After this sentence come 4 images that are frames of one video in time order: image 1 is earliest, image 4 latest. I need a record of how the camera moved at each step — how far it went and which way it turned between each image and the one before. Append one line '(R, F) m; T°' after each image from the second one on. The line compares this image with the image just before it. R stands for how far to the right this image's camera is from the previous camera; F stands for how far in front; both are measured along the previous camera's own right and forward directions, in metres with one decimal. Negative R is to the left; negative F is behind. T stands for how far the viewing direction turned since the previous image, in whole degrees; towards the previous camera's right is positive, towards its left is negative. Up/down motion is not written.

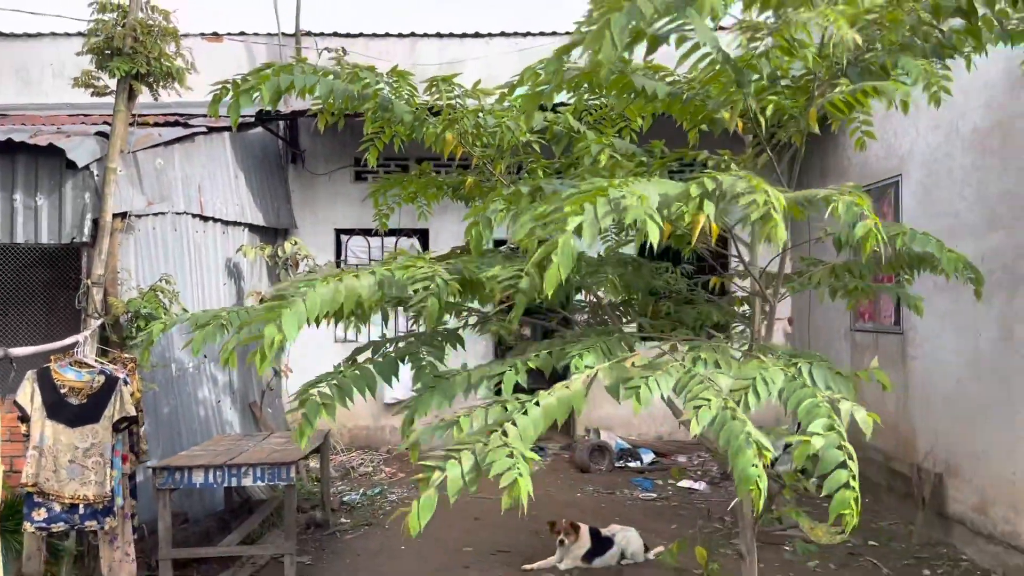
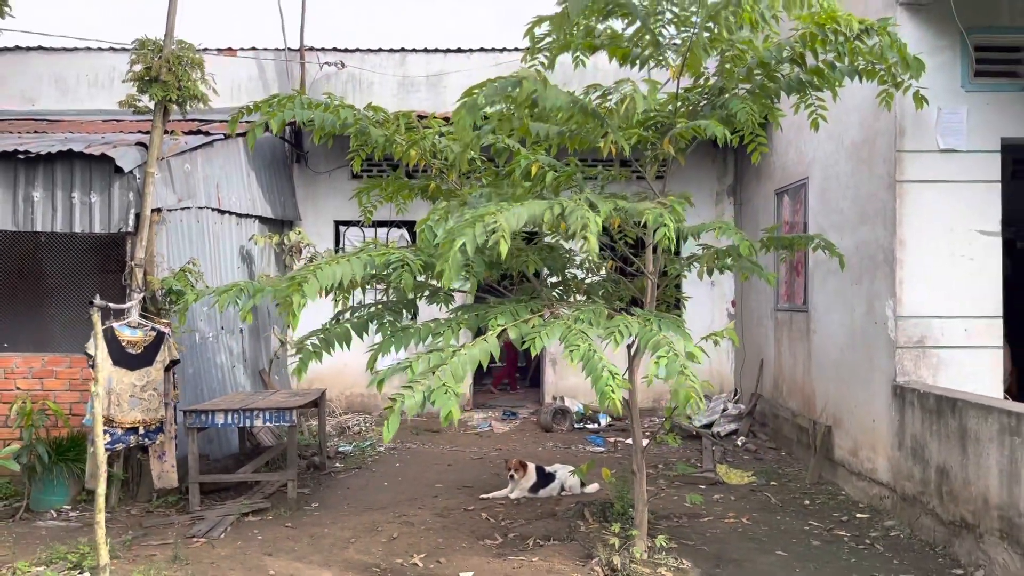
(+0.4, -1.1) m; -1°
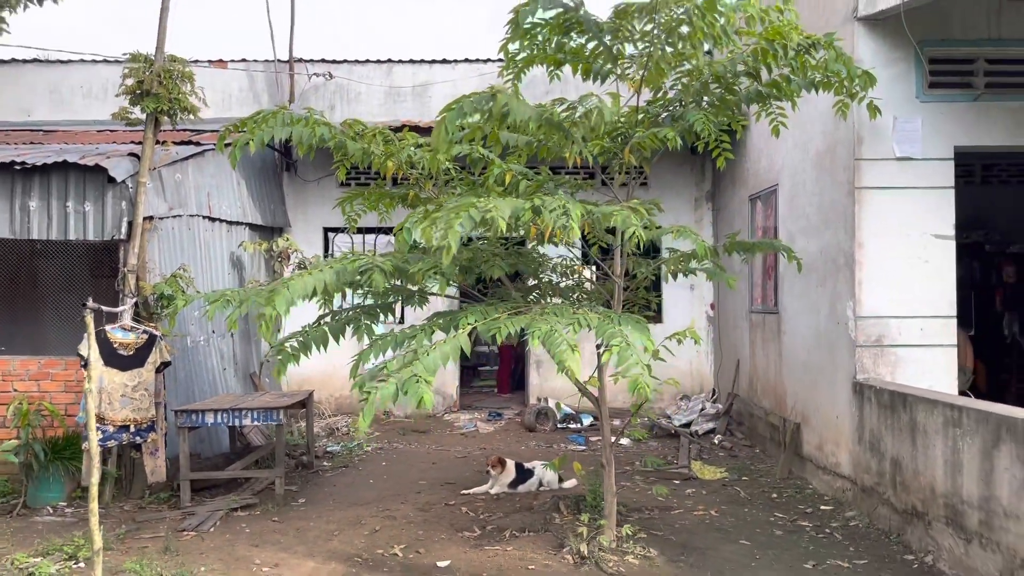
(+0.1, -0.2) m; 0°
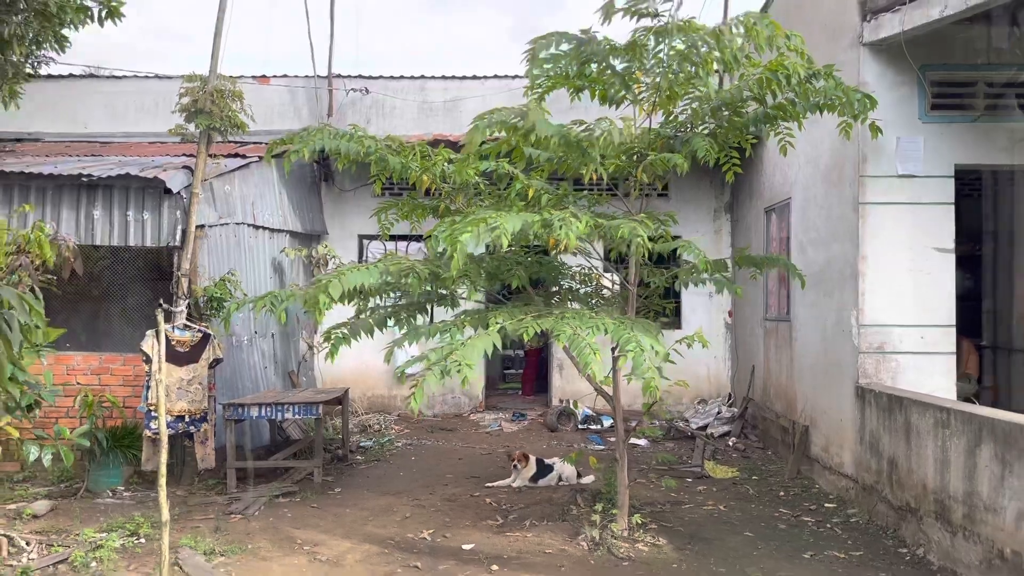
(0.0, -0.4) m; -2°
